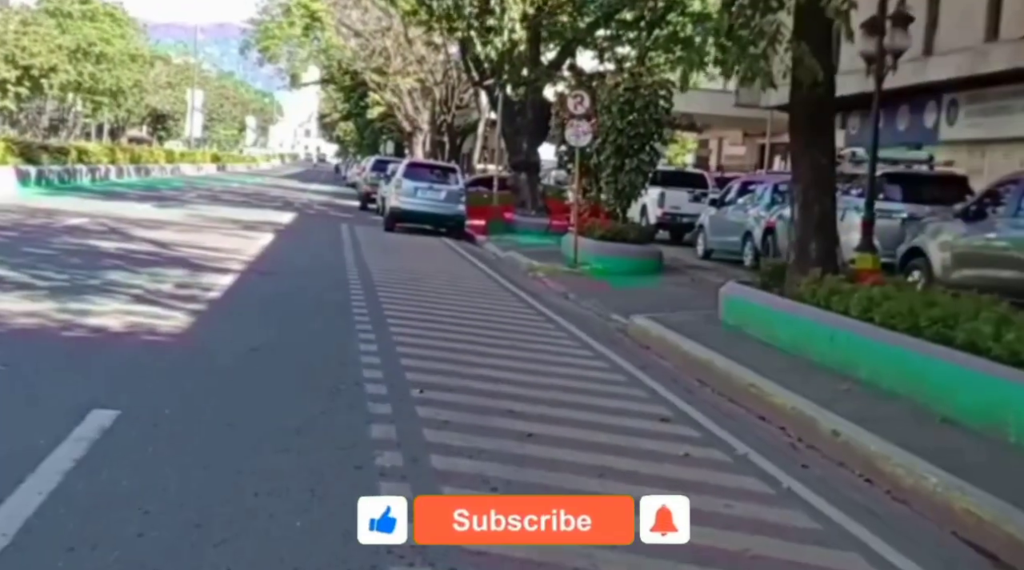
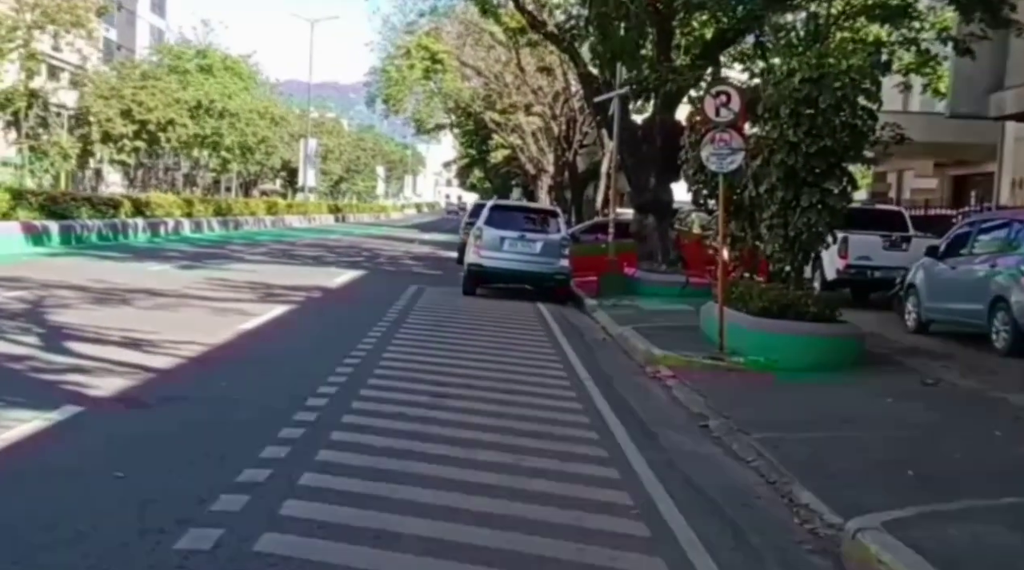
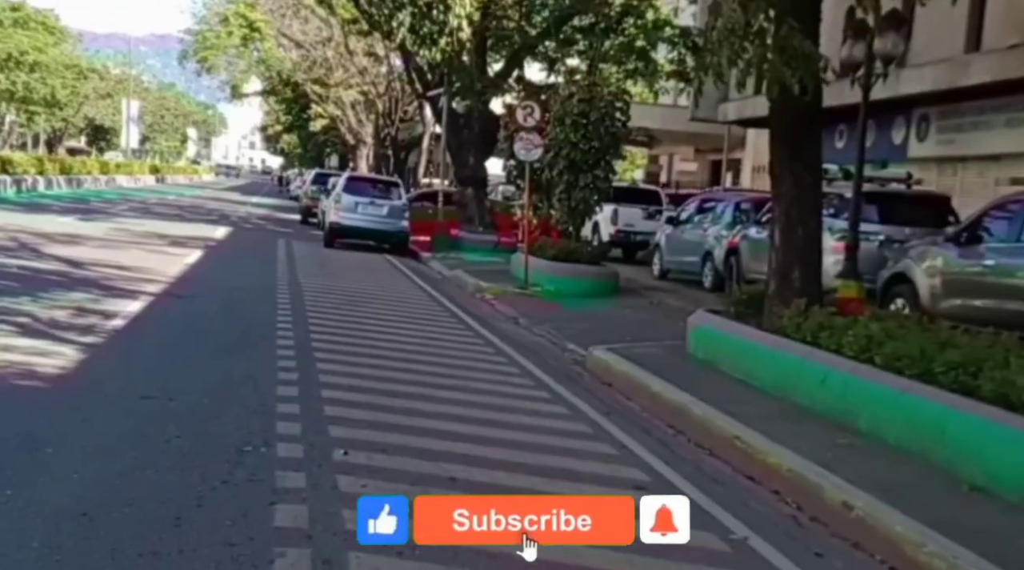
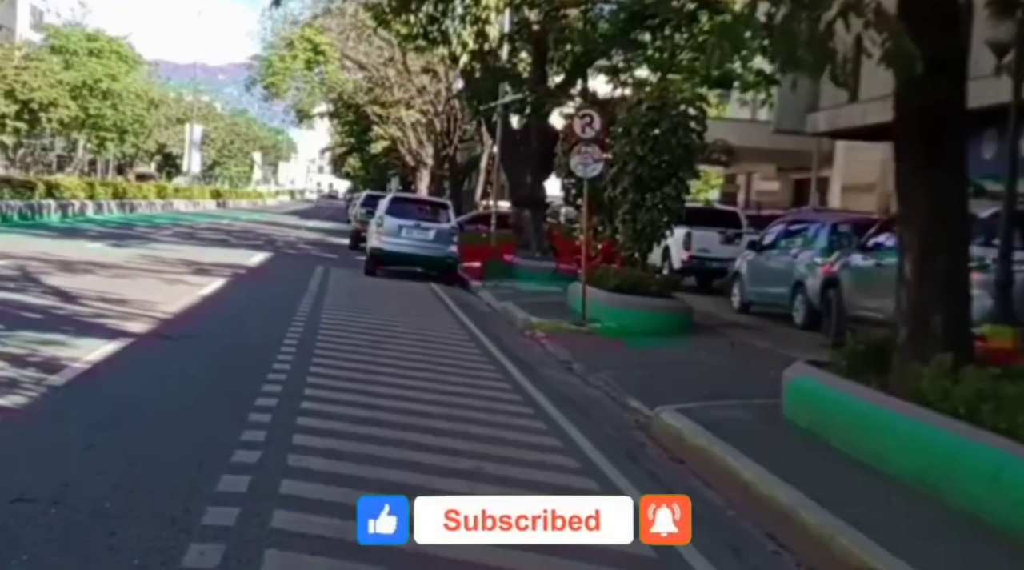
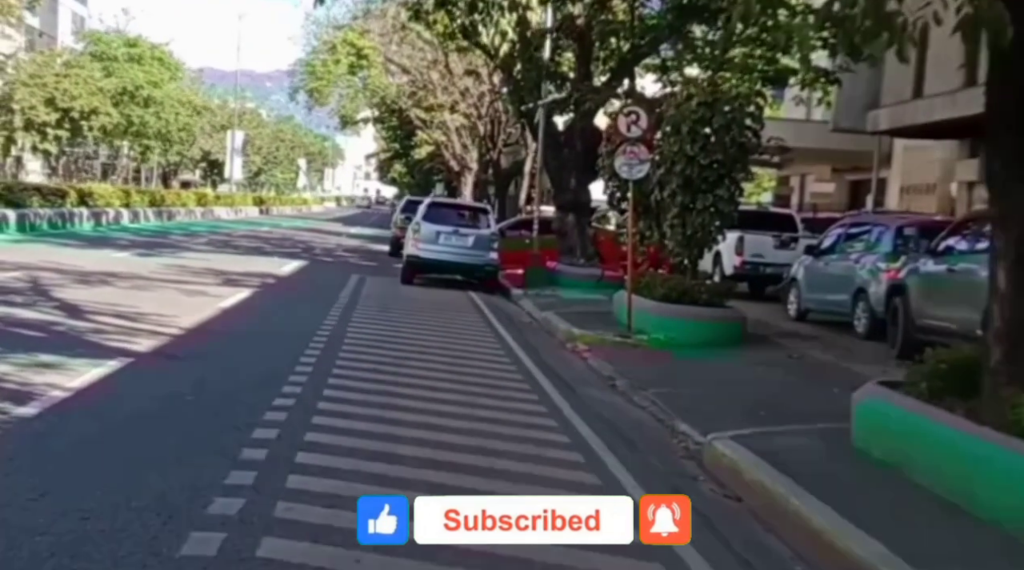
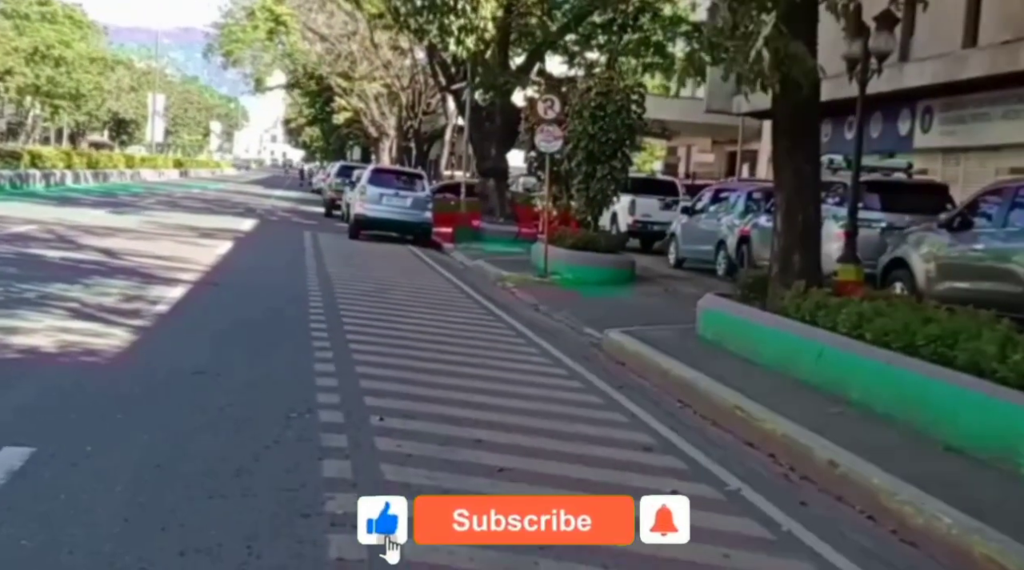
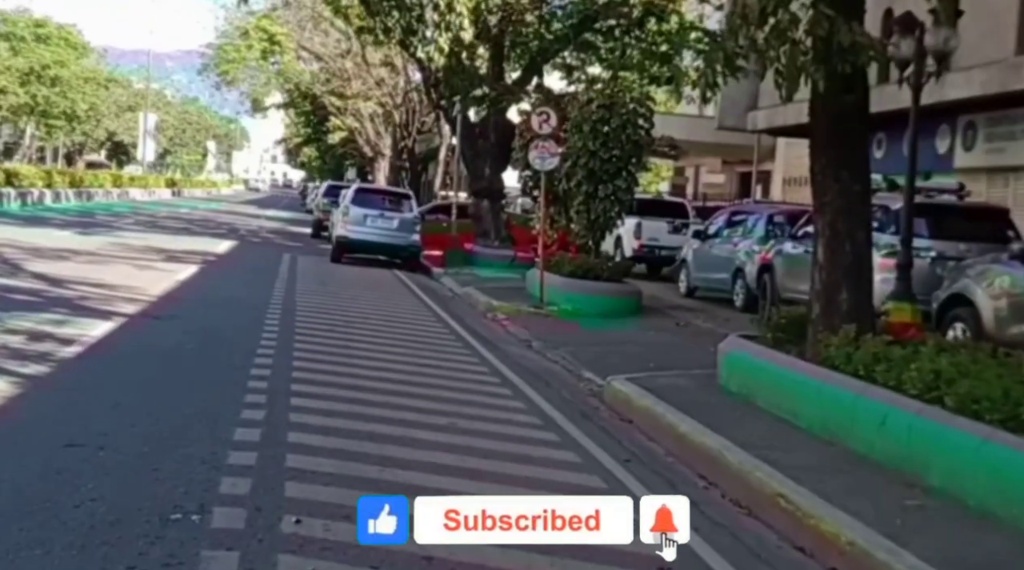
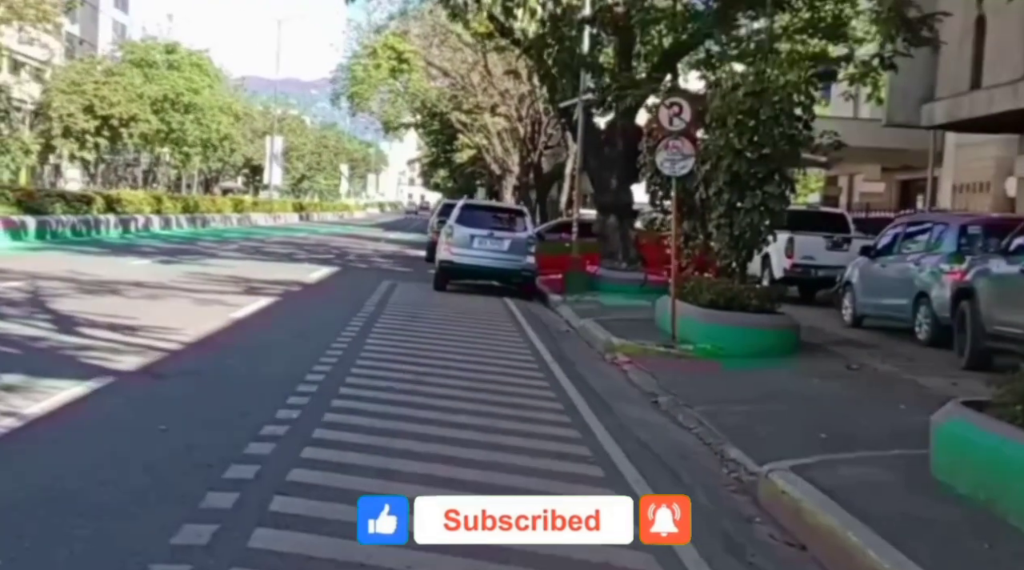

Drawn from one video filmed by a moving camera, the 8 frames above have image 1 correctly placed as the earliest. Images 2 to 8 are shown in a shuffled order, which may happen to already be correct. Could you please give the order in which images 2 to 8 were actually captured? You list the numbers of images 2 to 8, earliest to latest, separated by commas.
6, 3, 7, 4, 5, 8, 2
